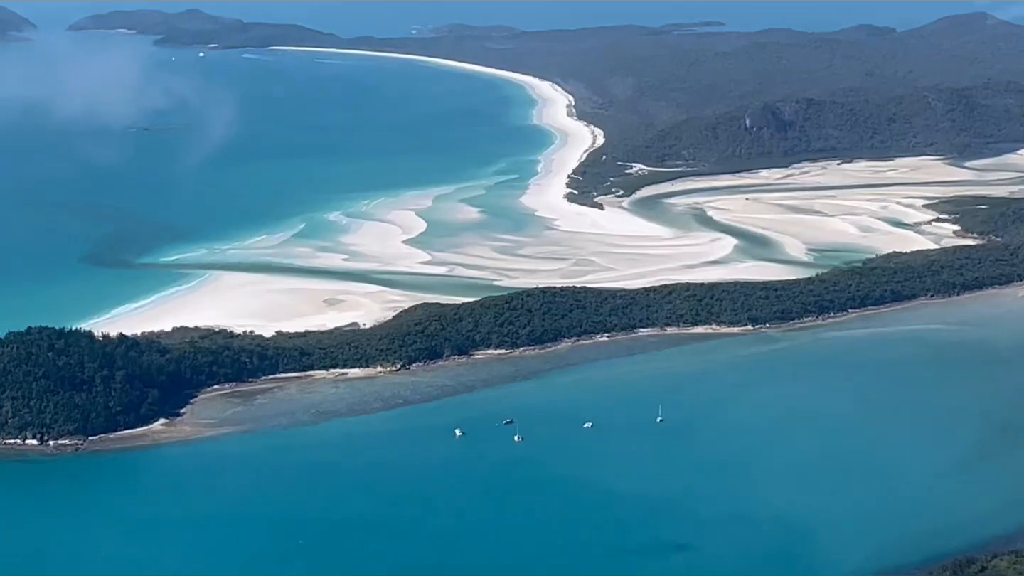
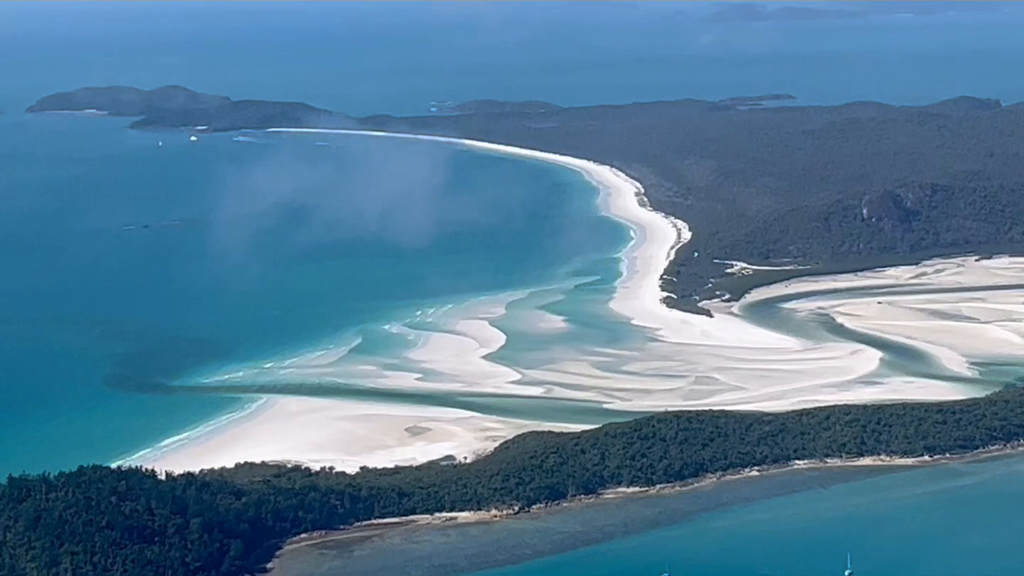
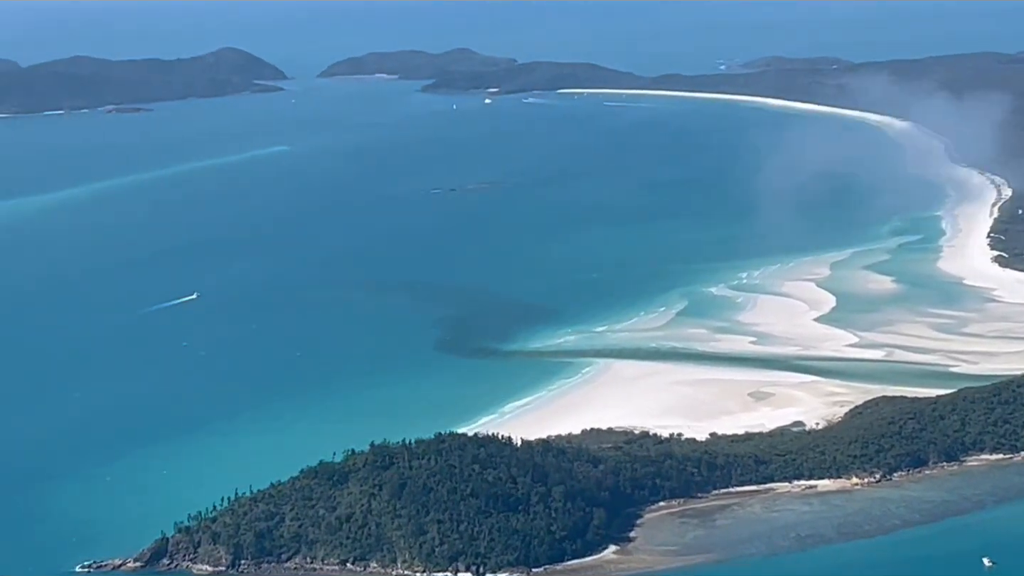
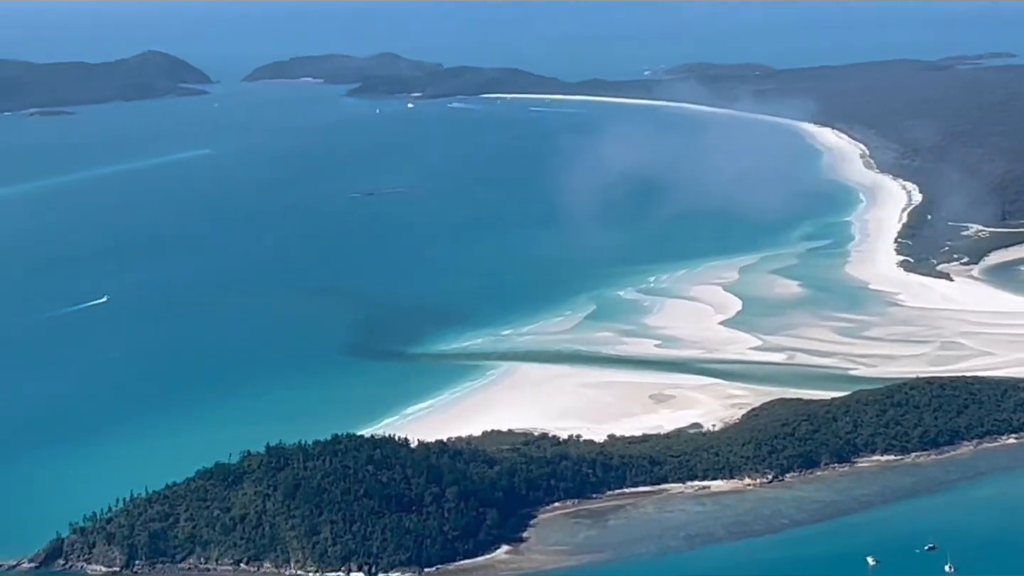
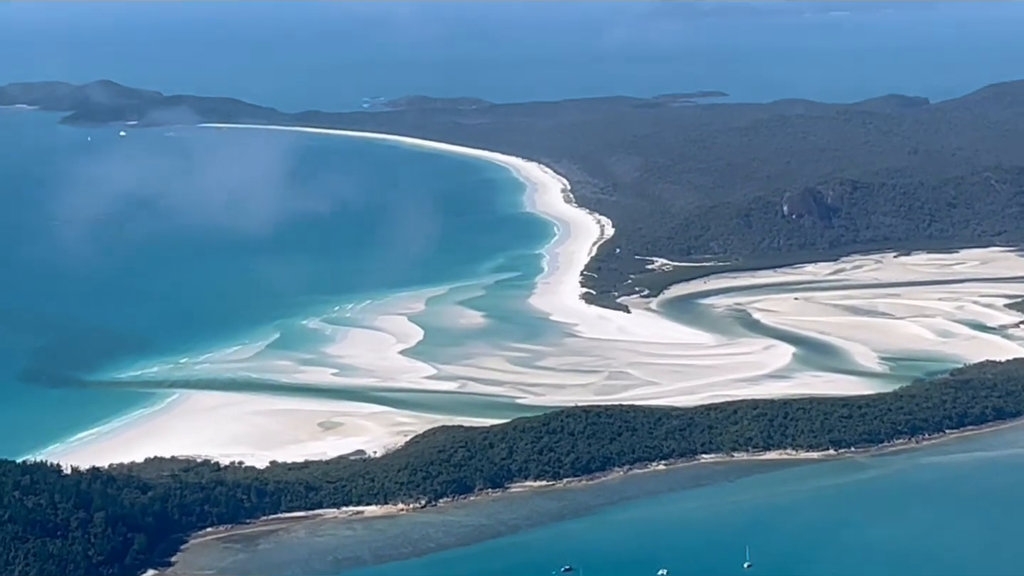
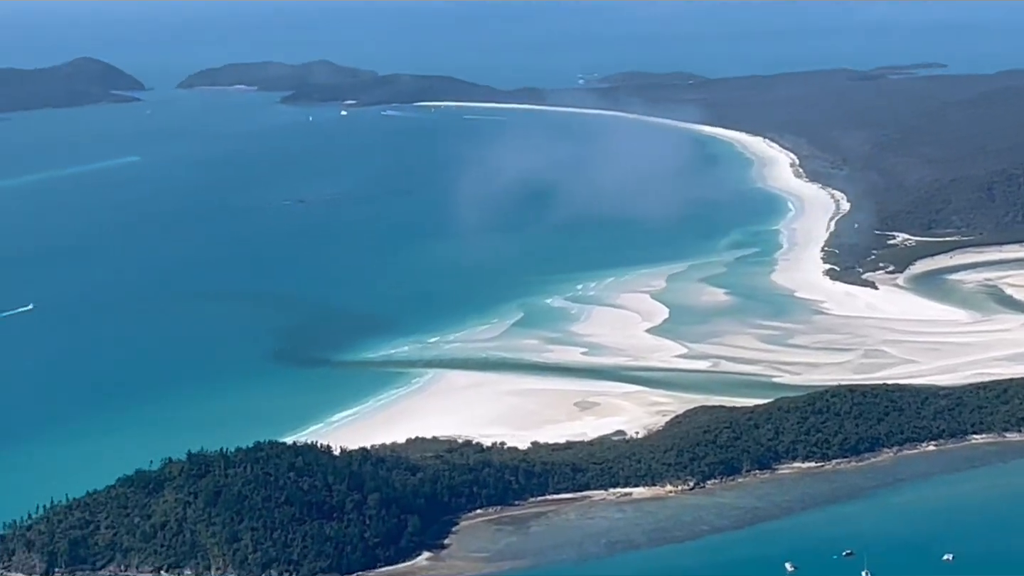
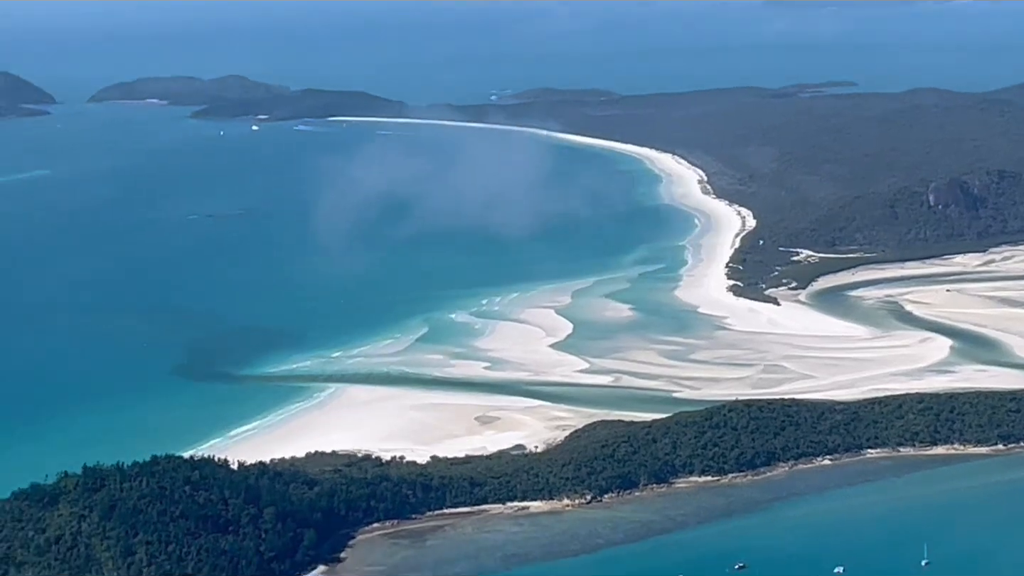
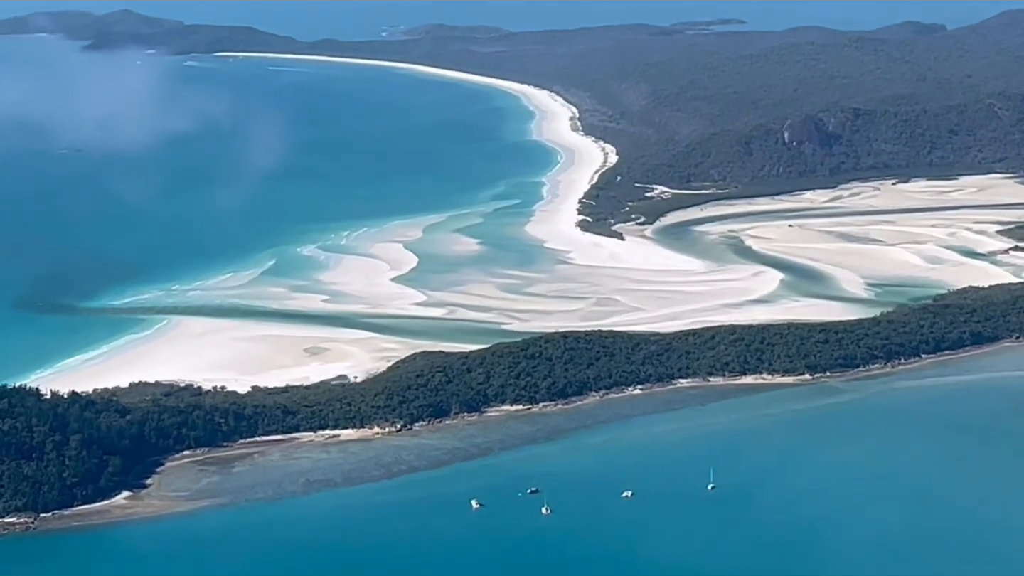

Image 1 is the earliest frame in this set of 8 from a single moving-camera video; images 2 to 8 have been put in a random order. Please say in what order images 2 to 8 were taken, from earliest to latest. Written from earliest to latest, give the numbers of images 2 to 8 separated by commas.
8, 5, 2, 7, 6, 4, 3
